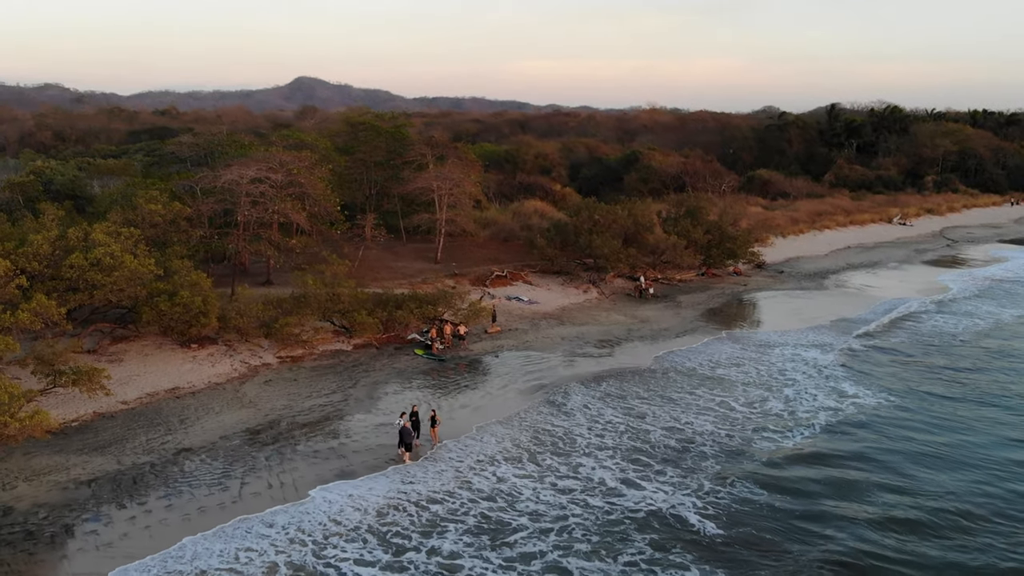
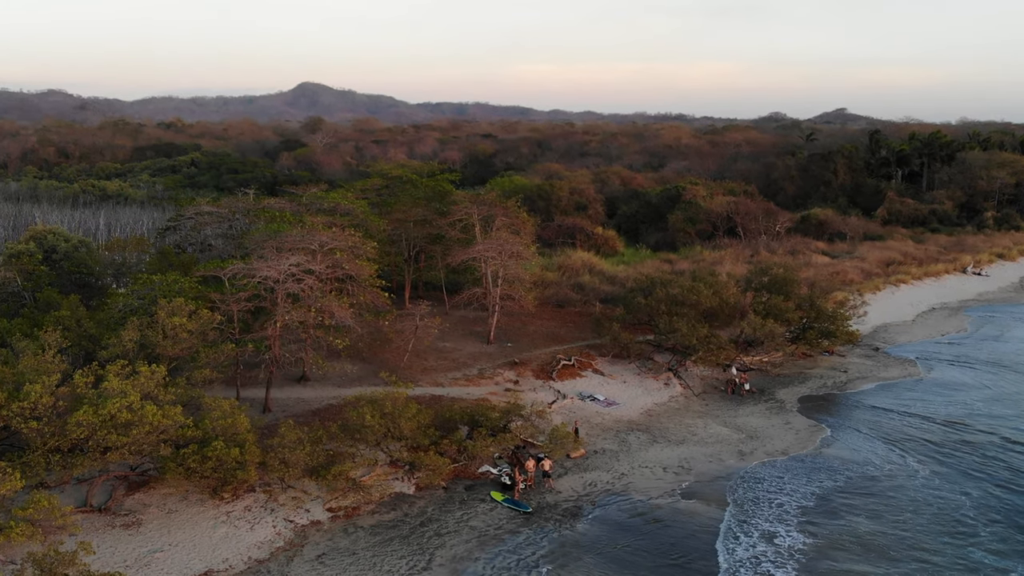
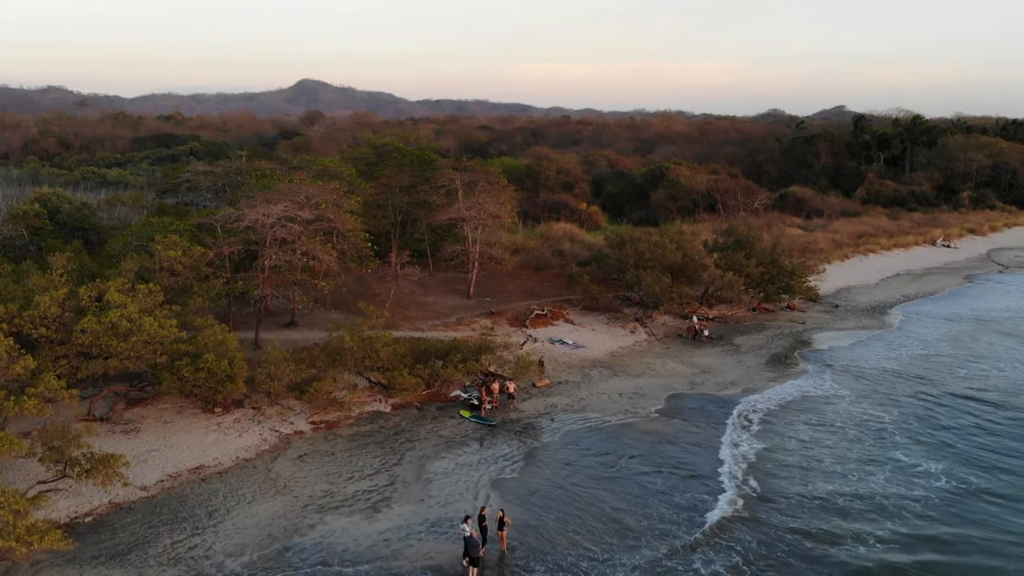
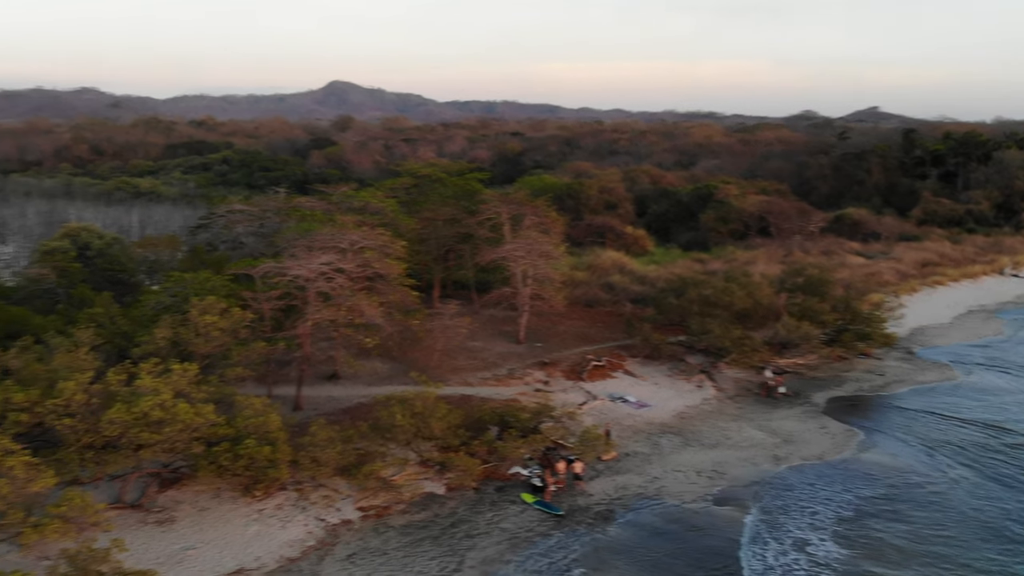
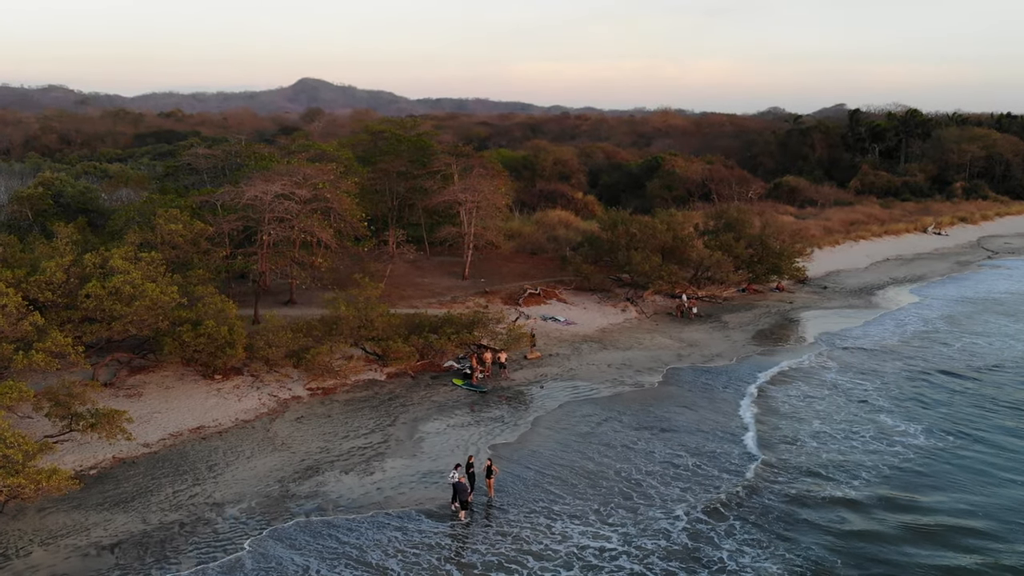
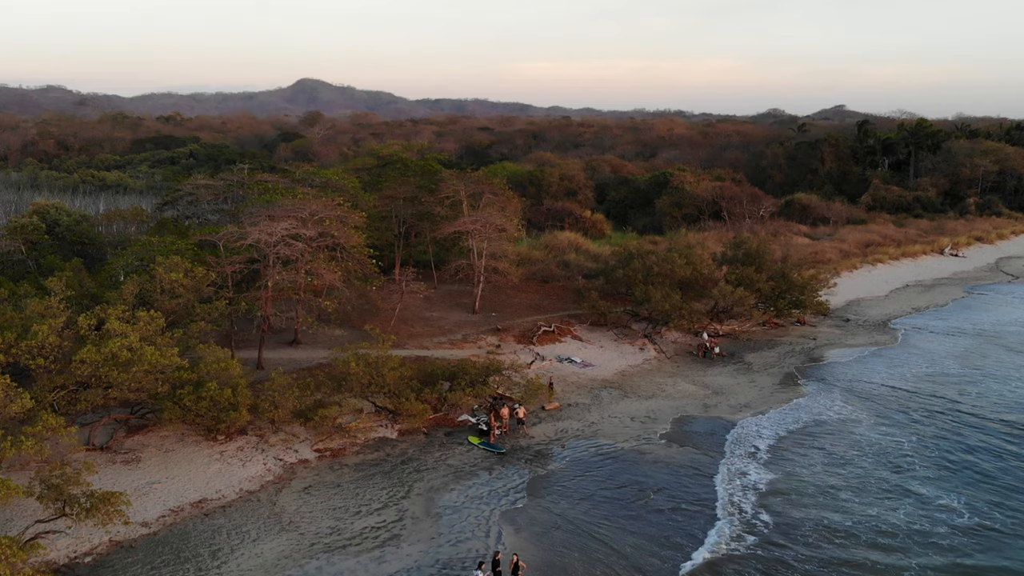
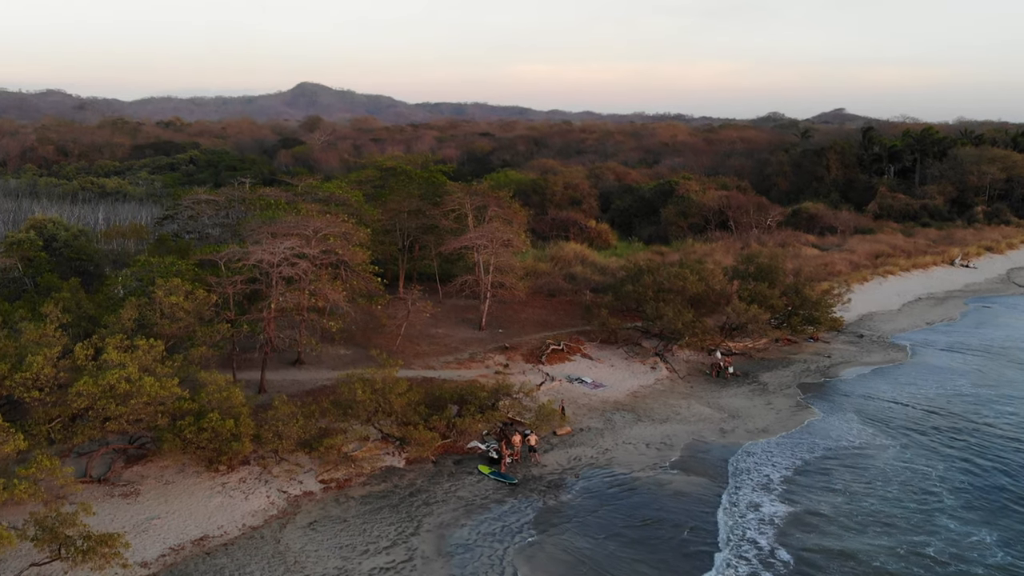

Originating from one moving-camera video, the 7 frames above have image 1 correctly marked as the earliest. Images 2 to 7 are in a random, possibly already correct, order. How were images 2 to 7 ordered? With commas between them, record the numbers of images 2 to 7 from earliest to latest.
5, 3, 6, 7, 2, 4
